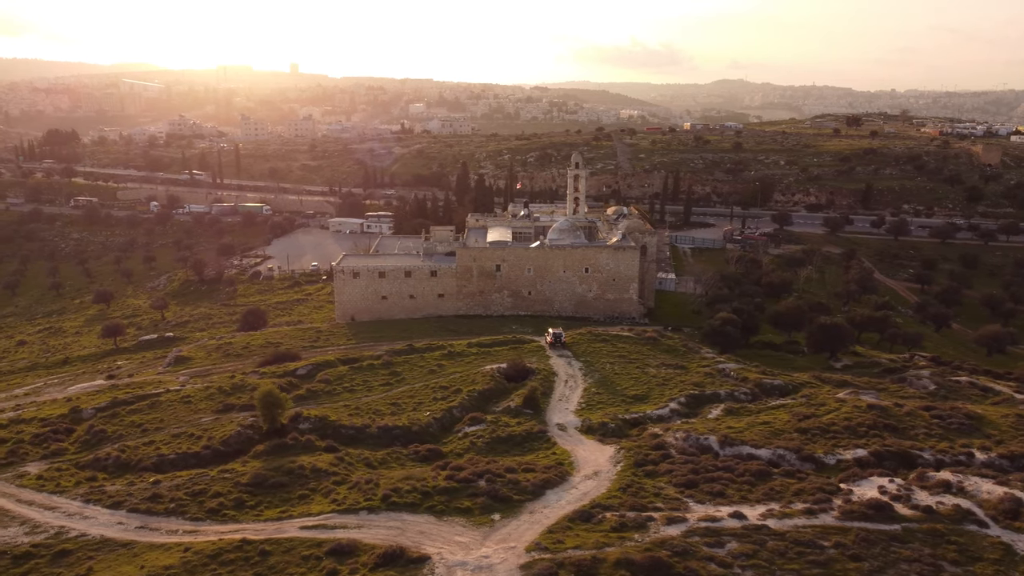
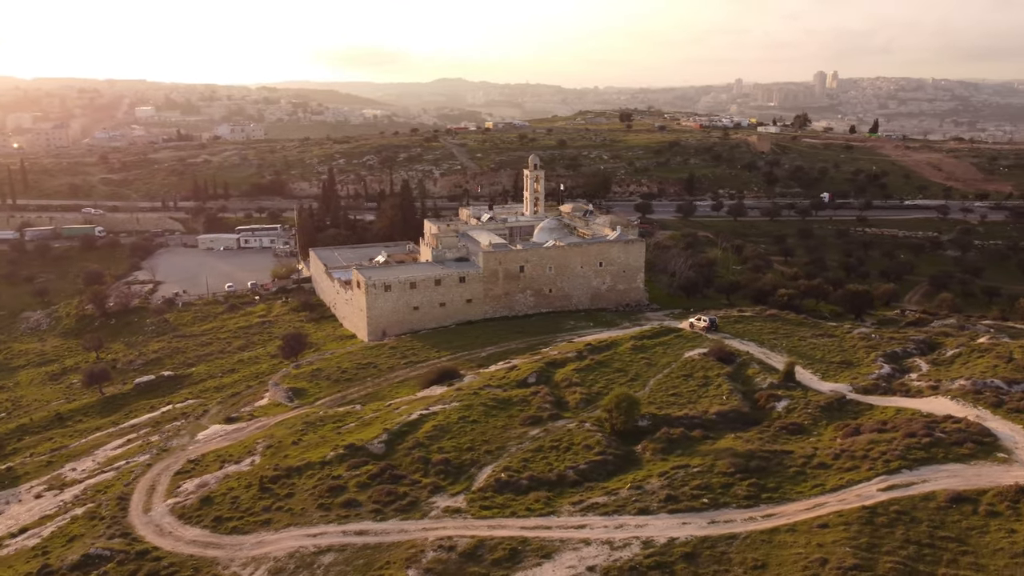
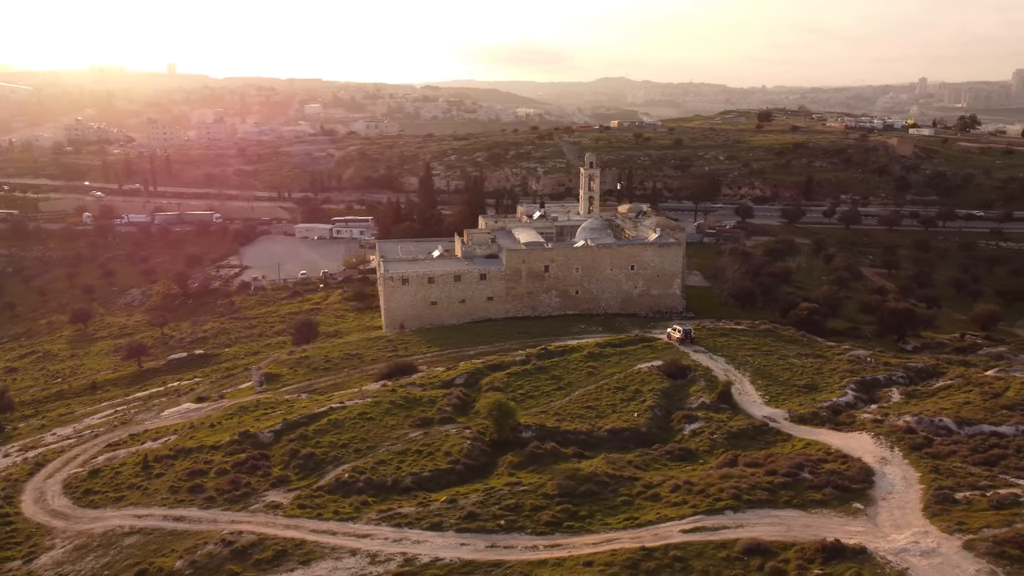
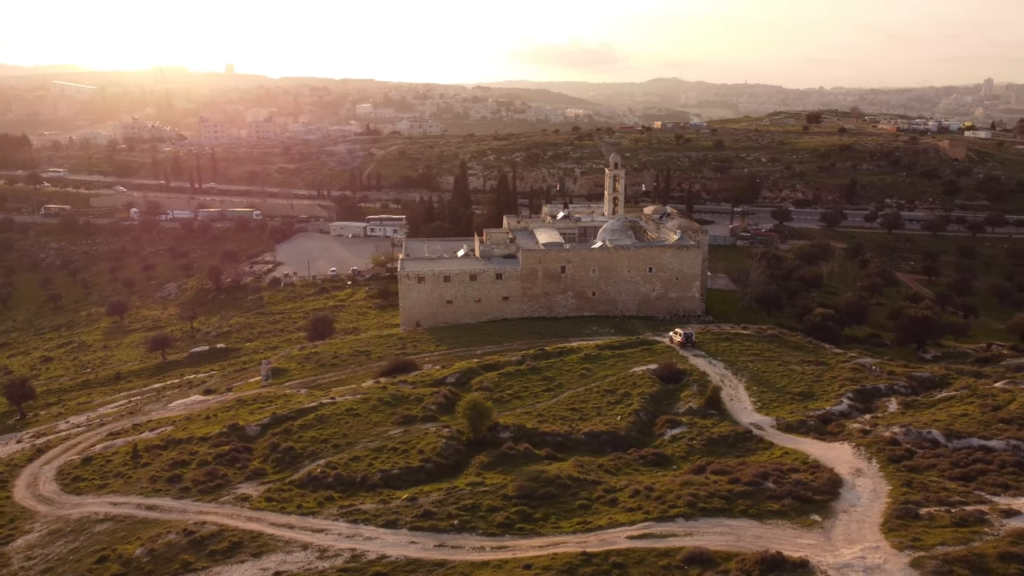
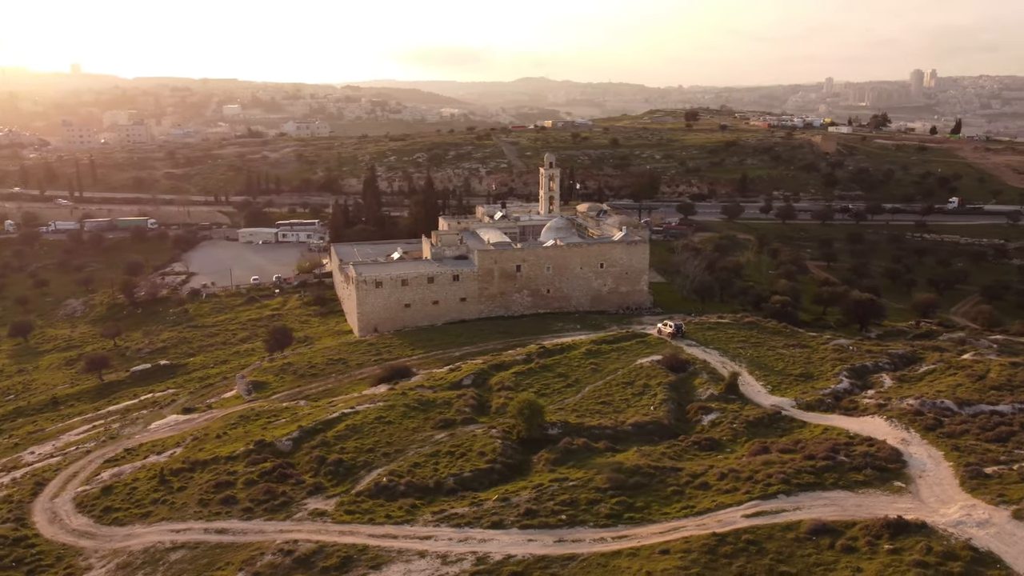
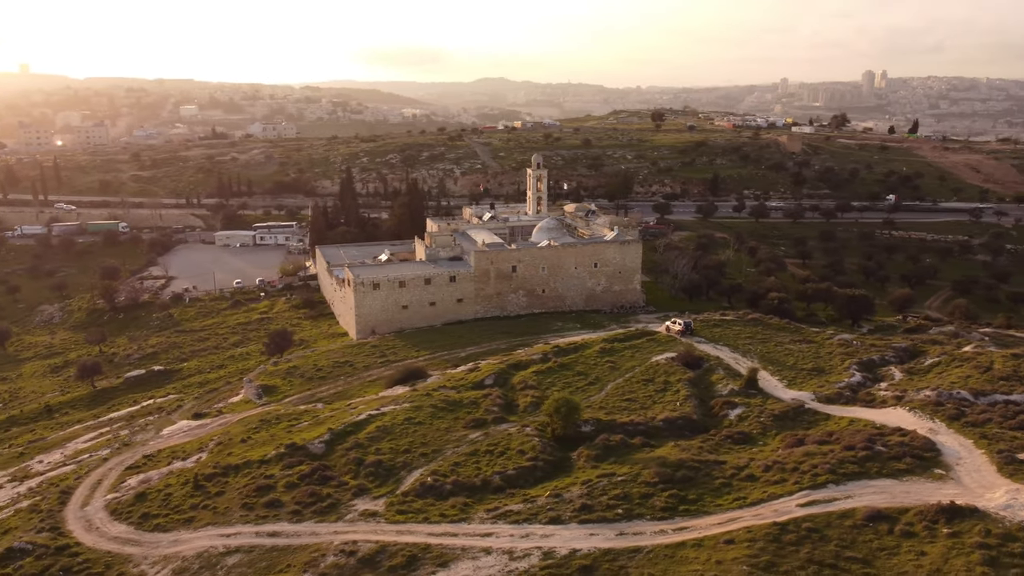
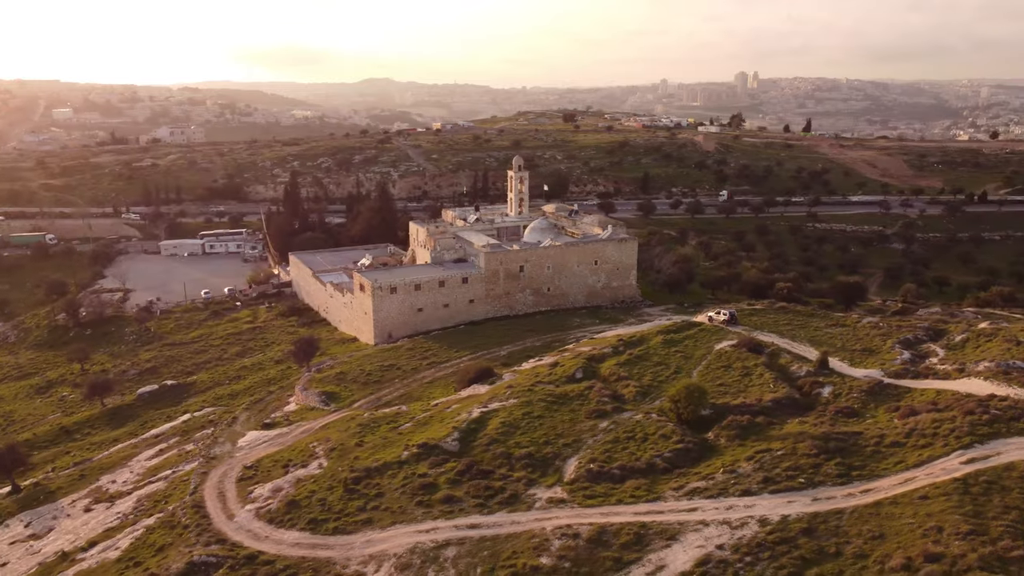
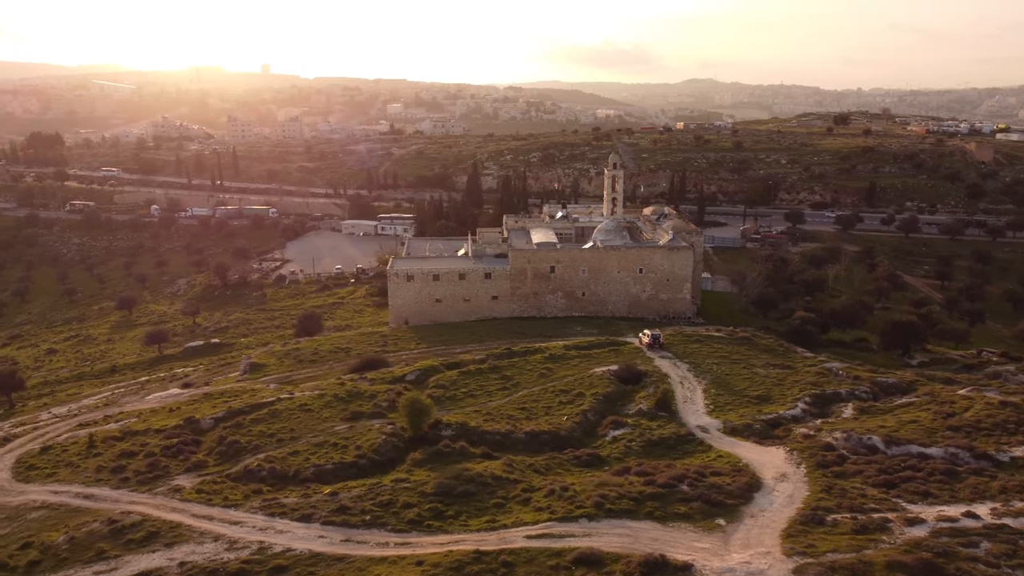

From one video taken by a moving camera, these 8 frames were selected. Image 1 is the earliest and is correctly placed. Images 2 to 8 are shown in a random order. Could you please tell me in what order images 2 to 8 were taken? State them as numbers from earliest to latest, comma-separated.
8, 4, 3, 5, 6, 2, 7
